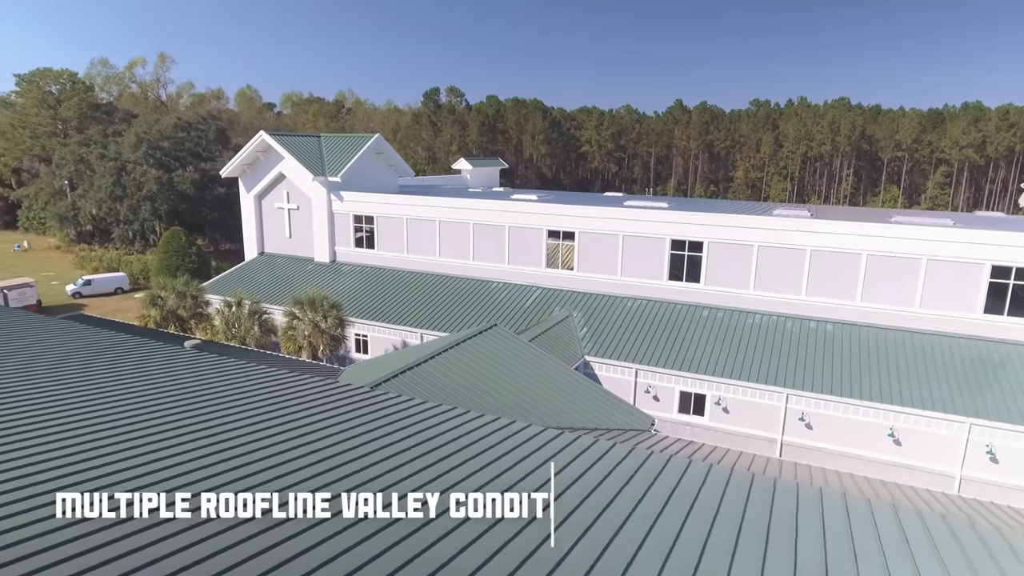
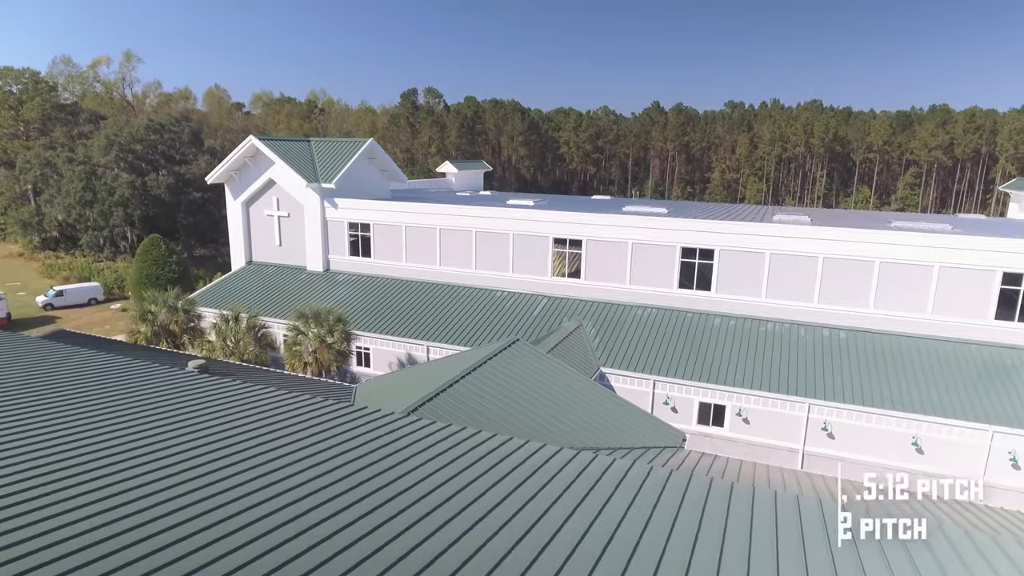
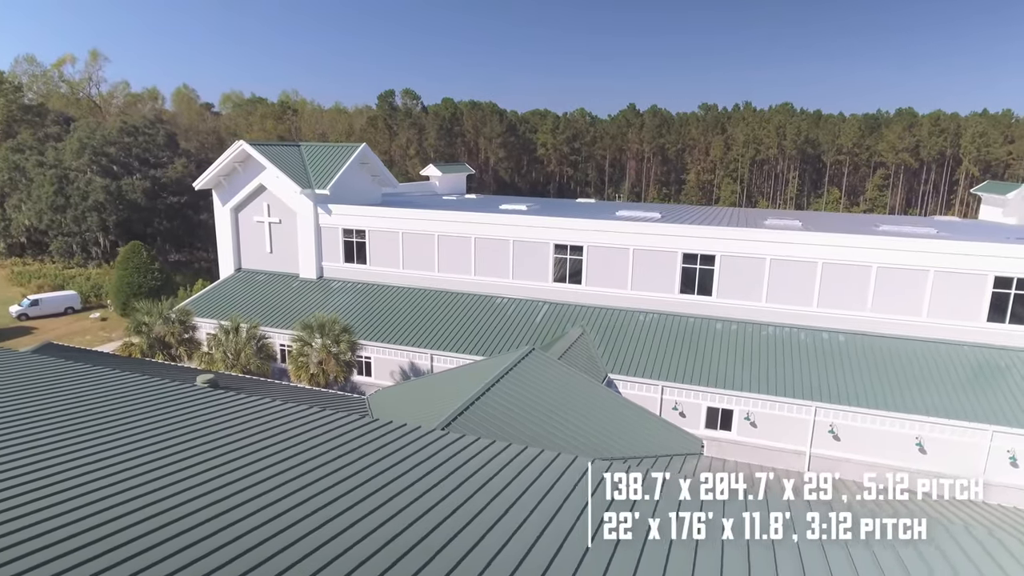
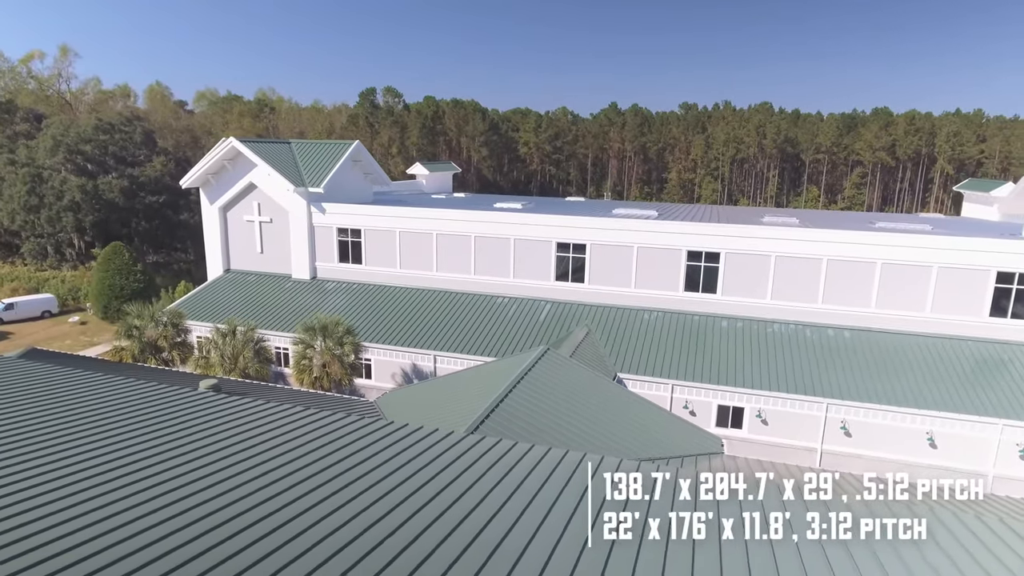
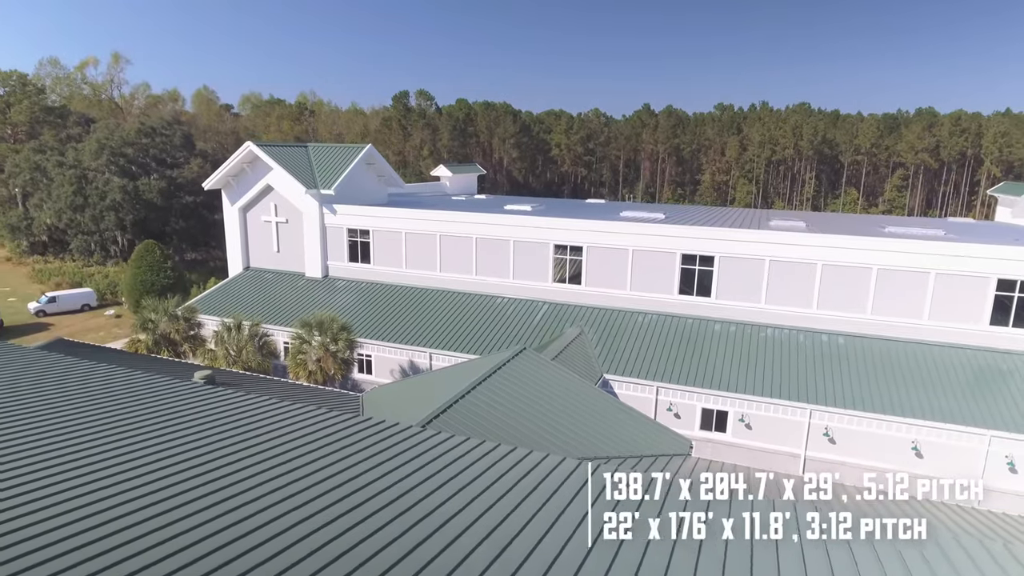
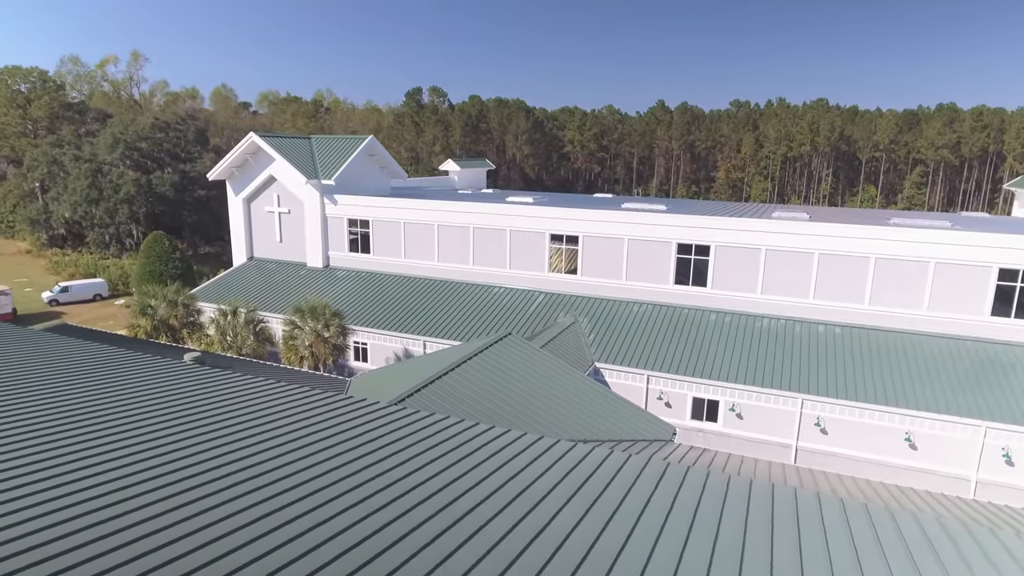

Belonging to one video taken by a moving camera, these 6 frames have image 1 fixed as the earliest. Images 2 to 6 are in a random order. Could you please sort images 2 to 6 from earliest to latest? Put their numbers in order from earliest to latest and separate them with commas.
6, 2, 5, 3, 4
